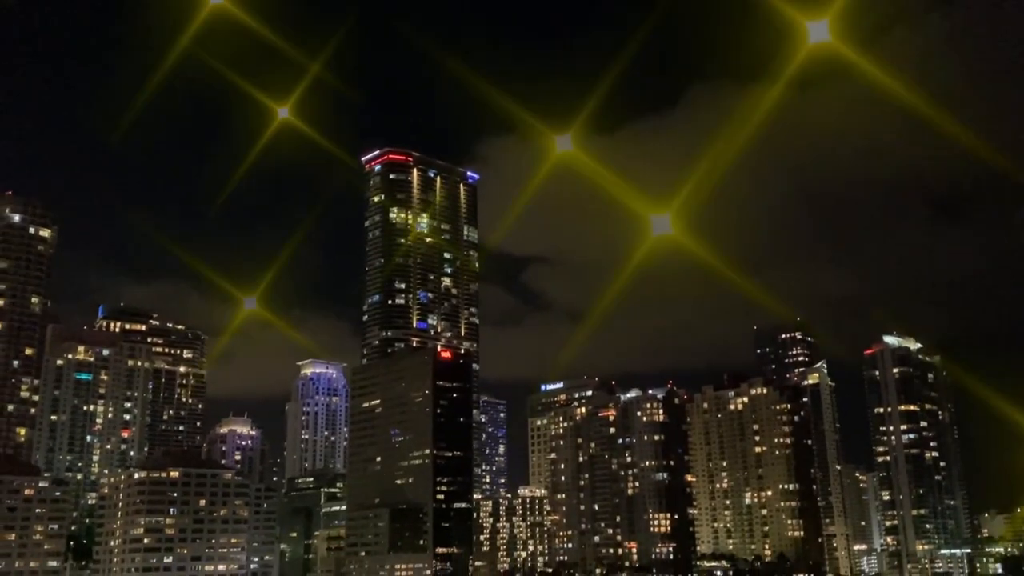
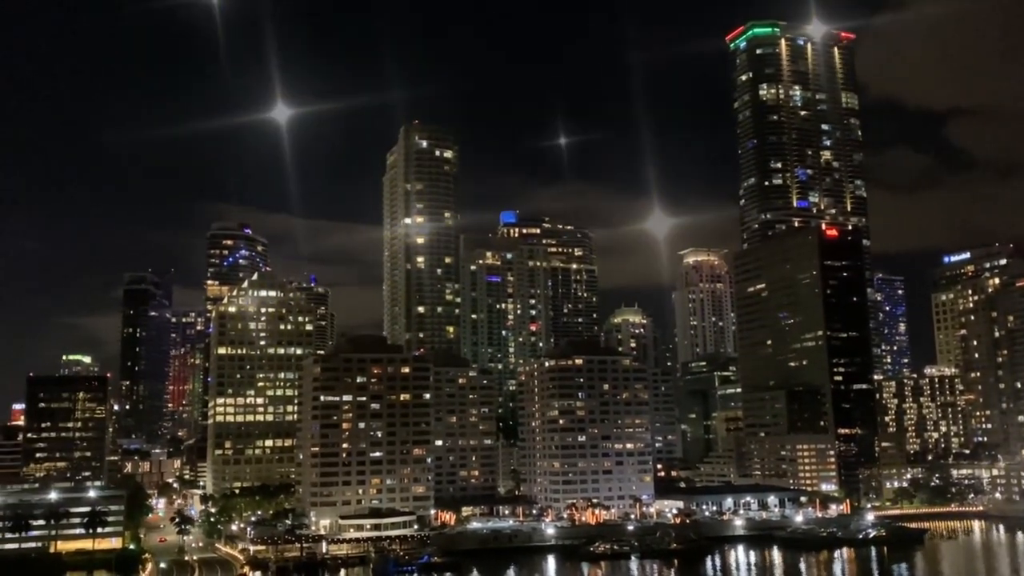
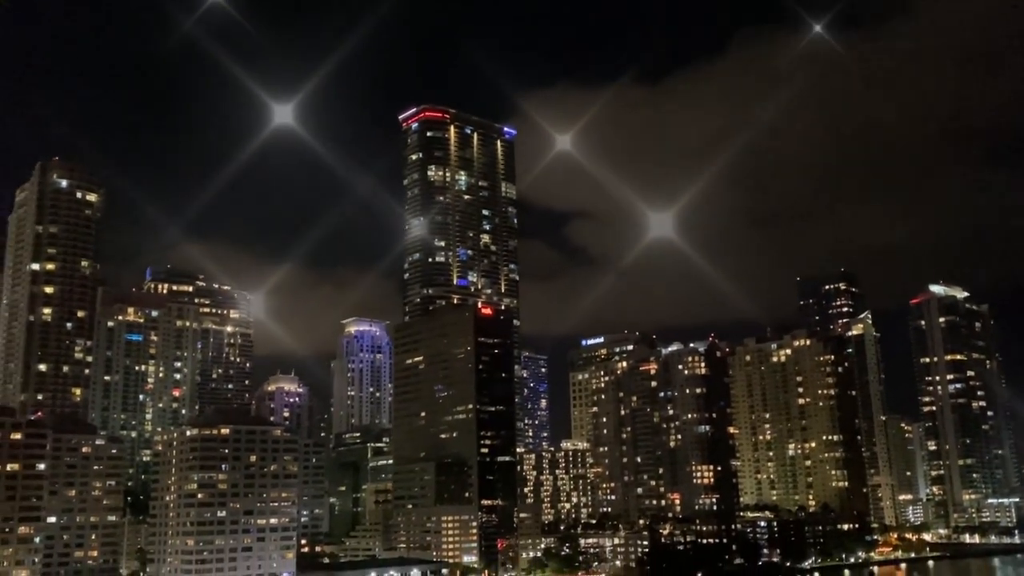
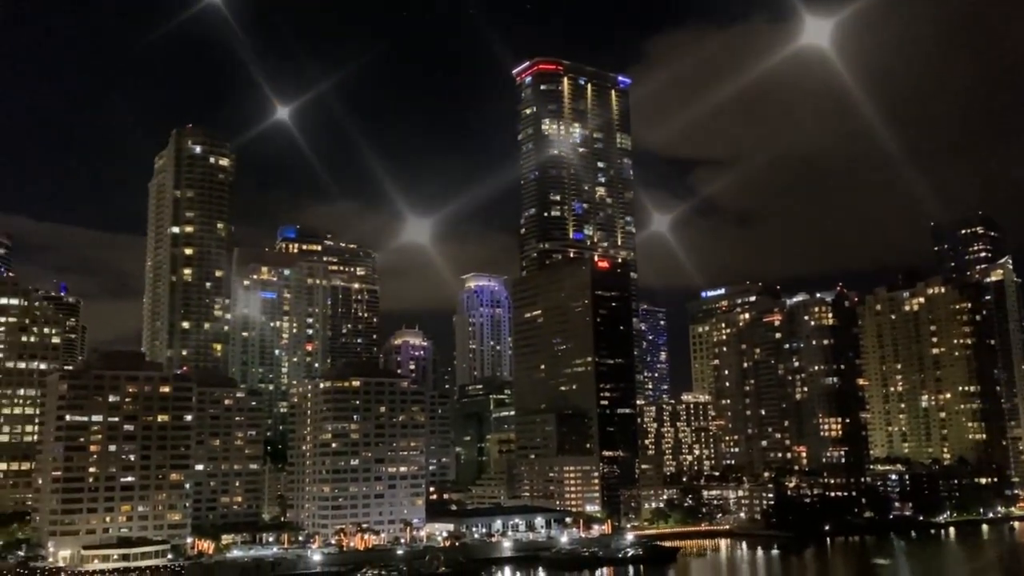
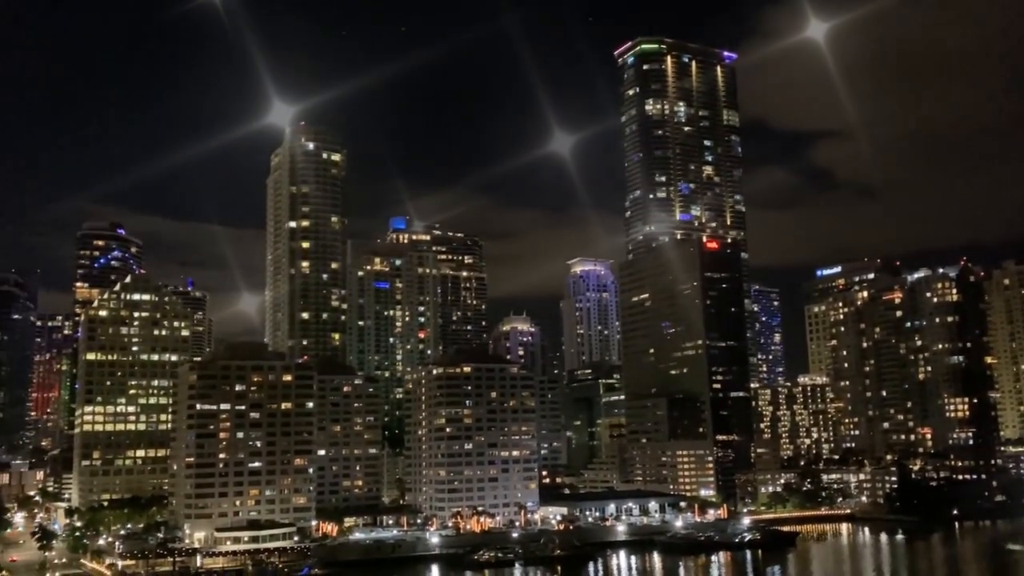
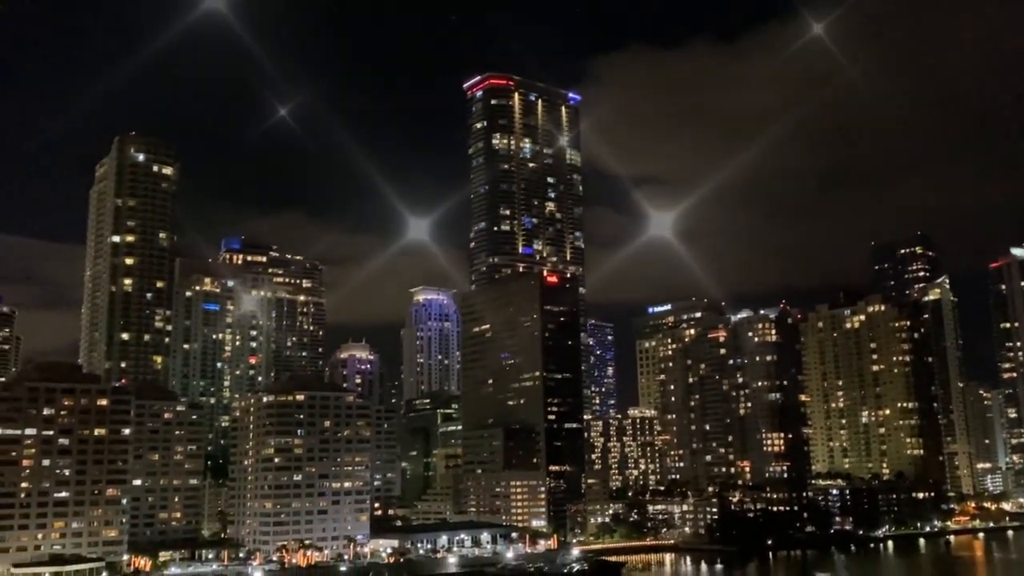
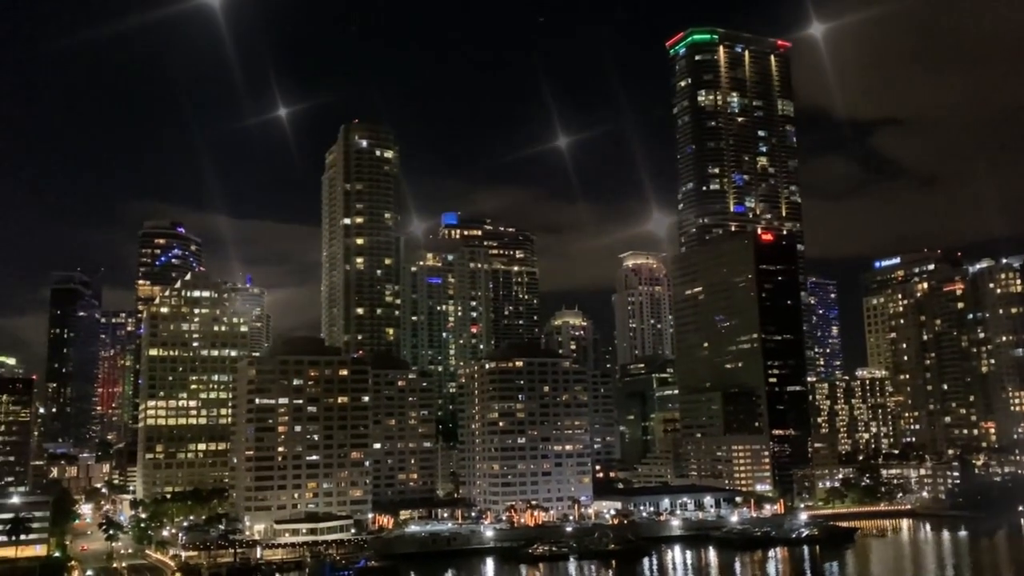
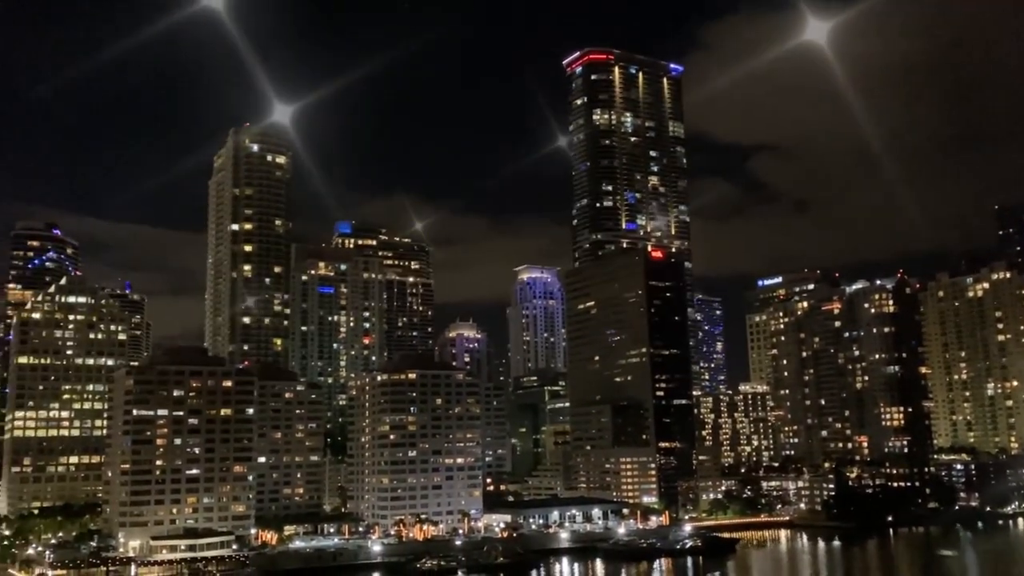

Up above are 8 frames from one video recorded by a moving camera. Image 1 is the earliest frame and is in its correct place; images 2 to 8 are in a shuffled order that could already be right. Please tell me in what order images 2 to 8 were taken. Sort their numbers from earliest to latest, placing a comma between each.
3, 6, 4, 8, 5, 7, 2
